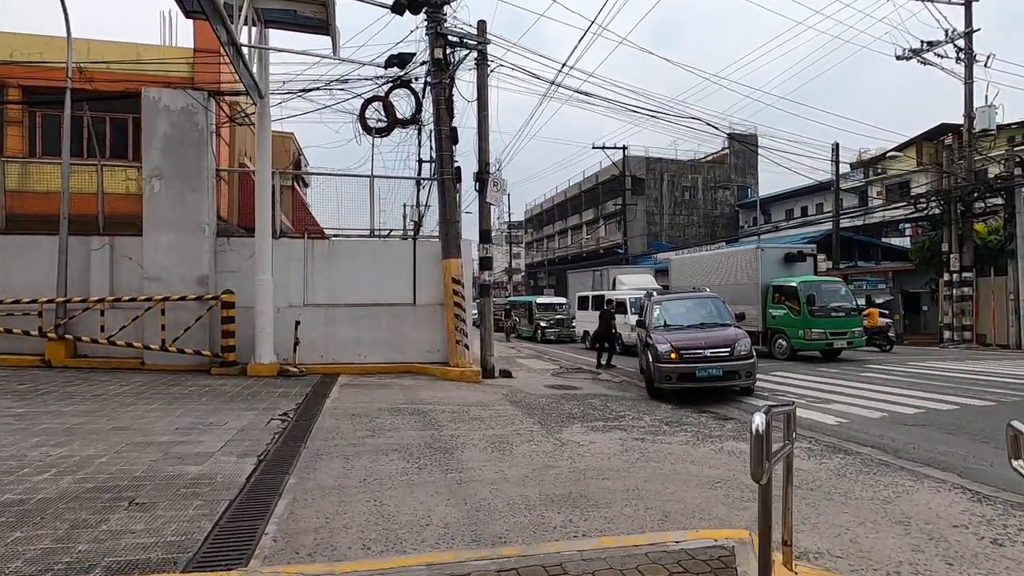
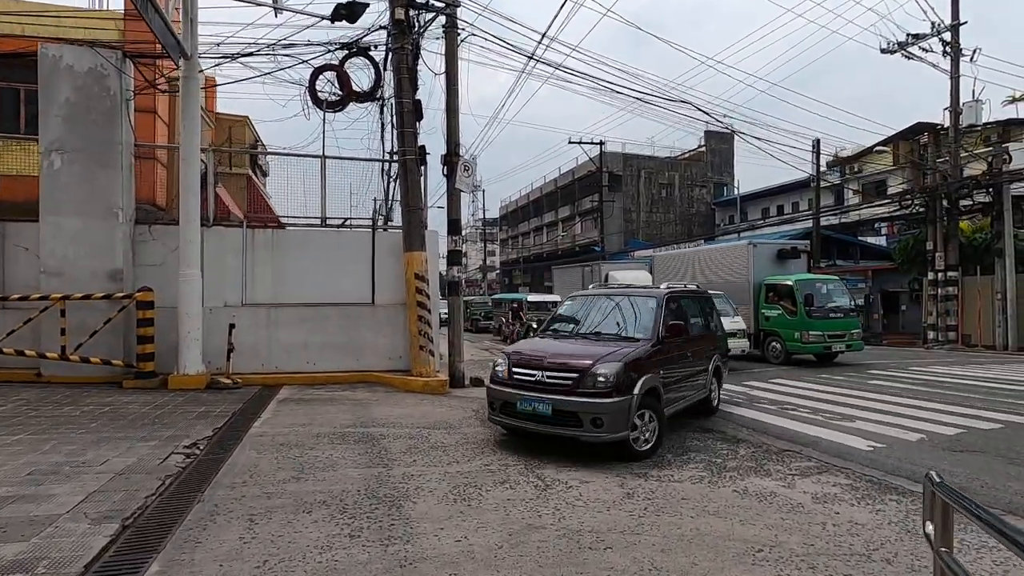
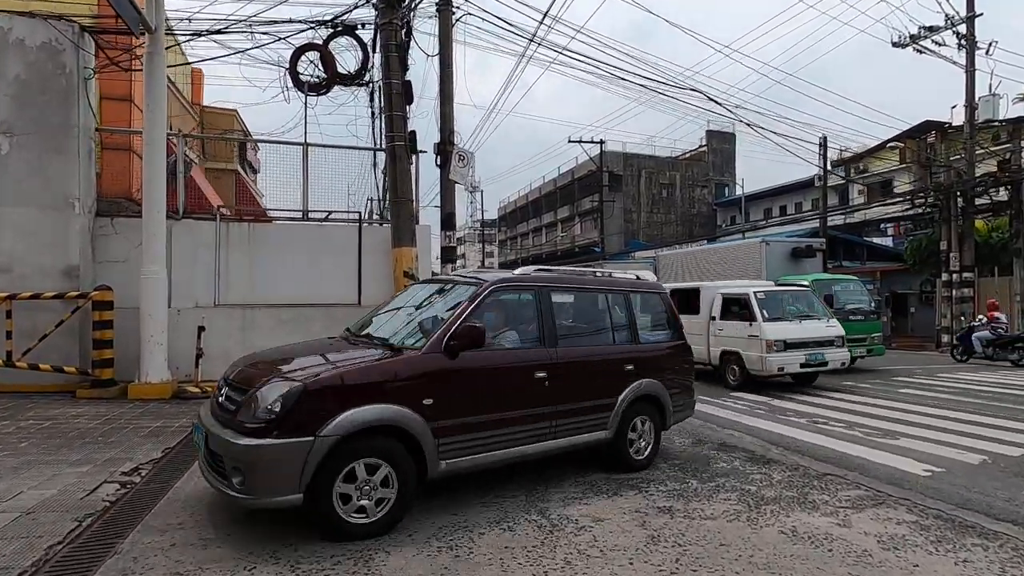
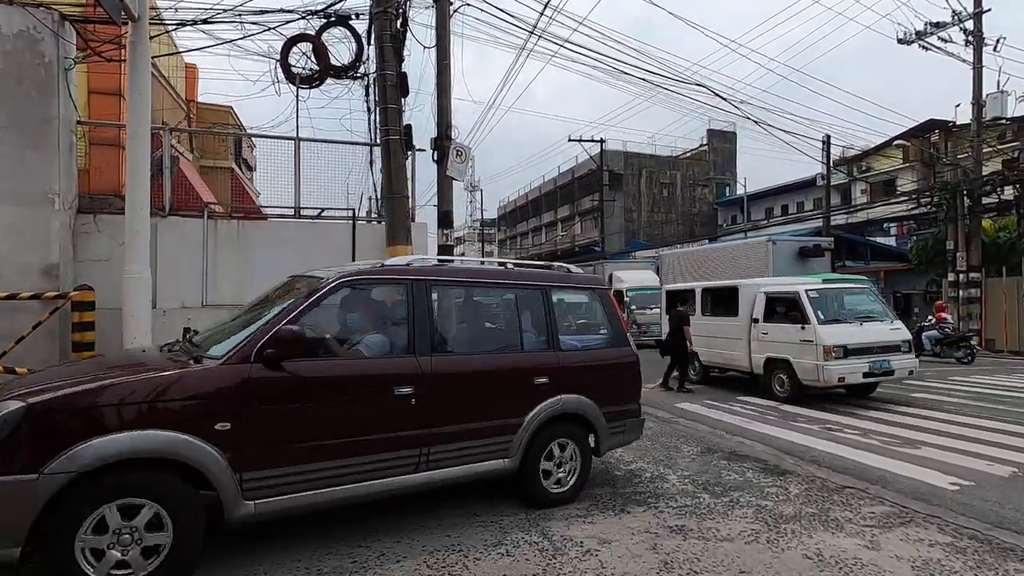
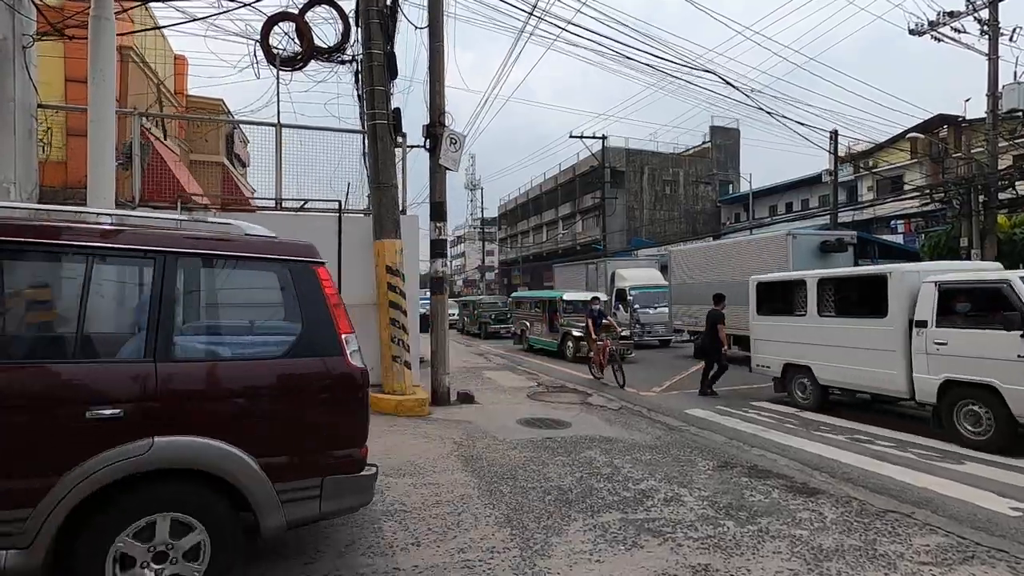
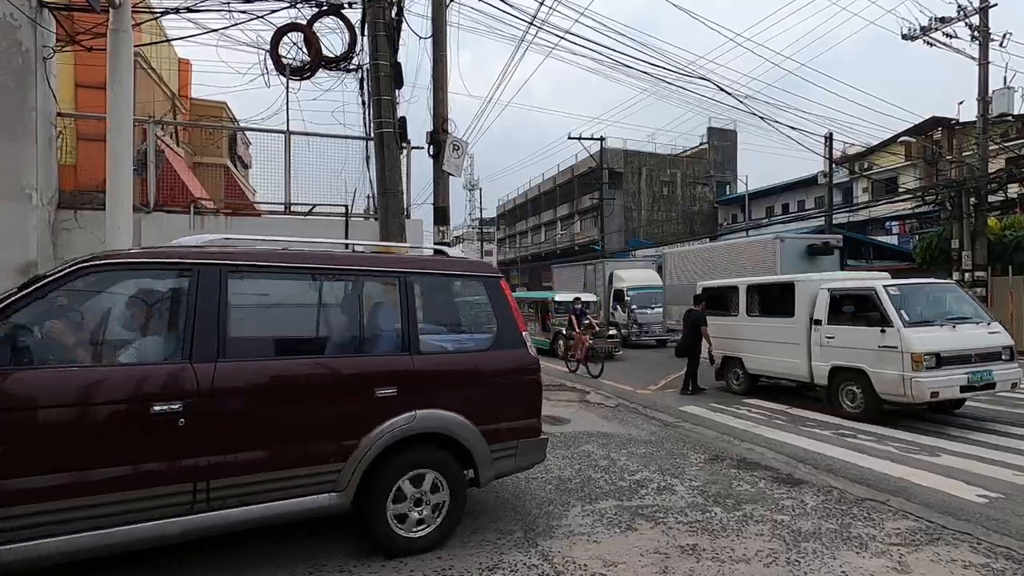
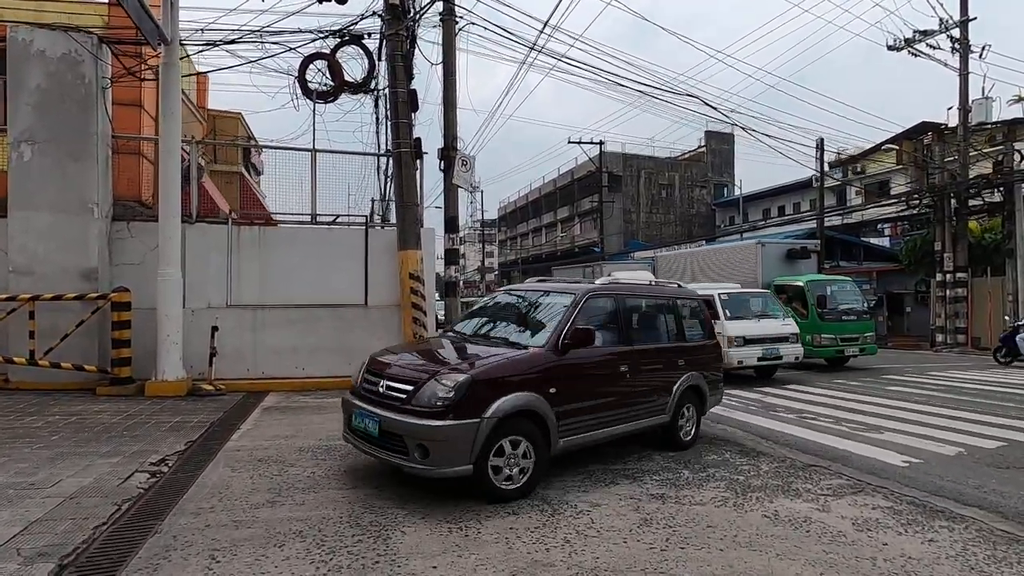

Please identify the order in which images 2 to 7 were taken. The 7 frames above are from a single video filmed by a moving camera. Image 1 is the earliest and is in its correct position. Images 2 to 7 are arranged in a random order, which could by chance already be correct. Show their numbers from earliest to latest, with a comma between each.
2, 7, 3, 4, 6, 5
